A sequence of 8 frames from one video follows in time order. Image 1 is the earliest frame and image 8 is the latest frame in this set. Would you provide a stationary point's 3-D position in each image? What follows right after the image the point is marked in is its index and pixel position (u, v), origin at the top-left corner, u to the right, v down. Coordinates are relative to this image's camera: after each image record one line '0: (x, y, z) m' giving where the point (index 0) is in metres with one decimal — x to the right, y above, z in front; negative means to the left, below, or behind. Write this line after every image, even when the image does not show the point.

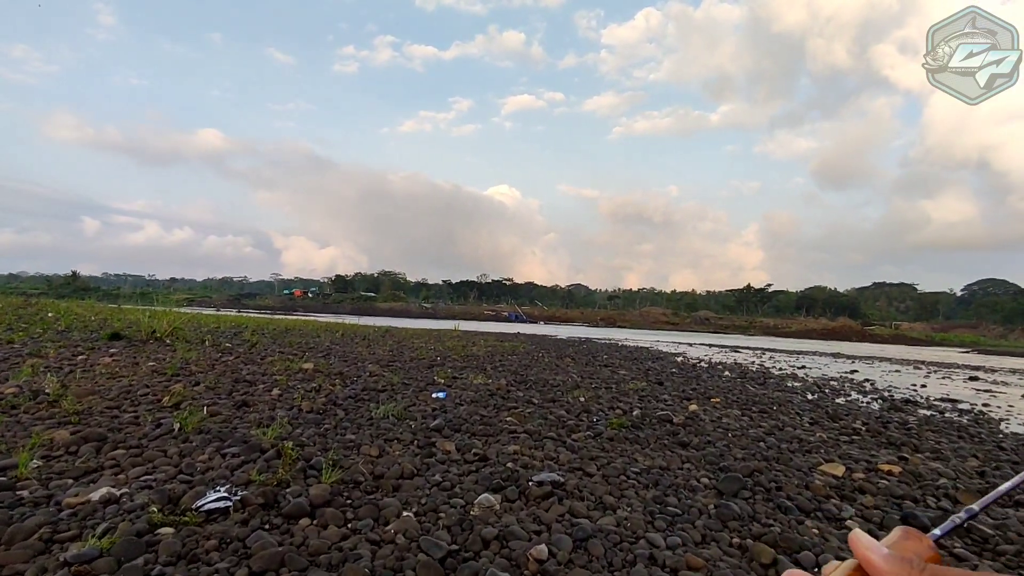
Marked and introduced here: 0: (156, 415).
0: (-3.4, -1.2, +5.4) m
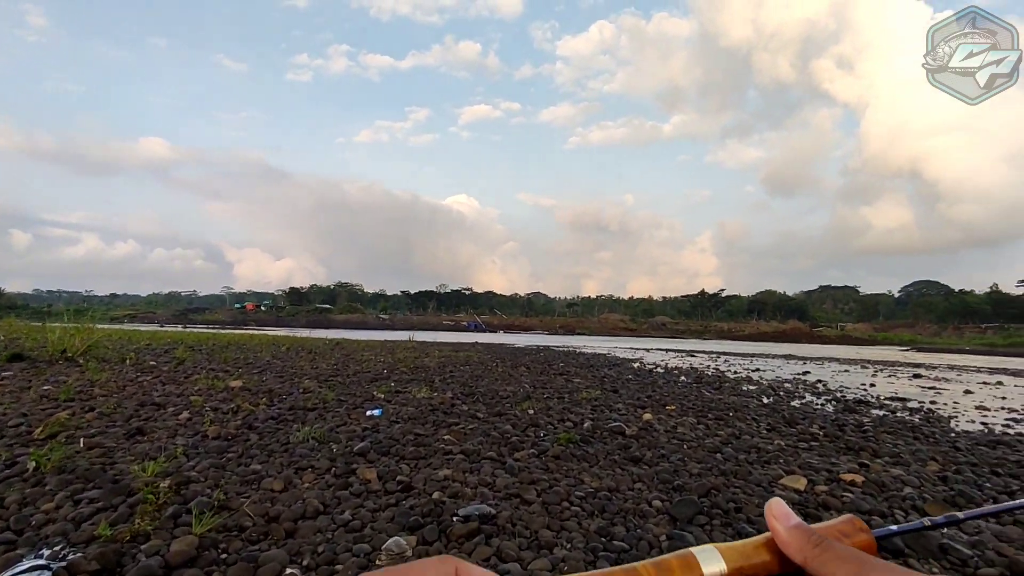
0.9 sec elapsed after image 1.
0: (-4.0, -1.3, +4.5) m
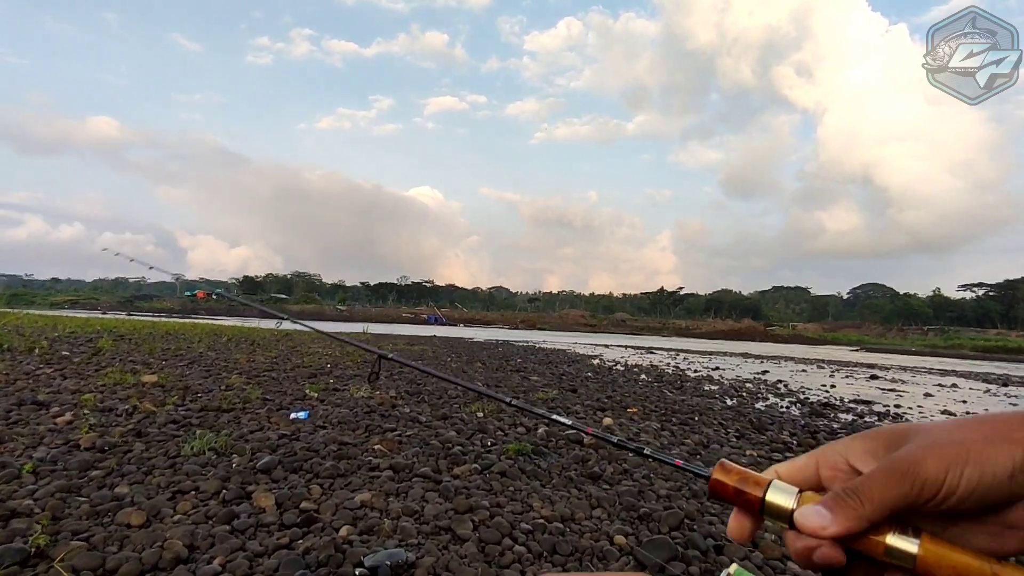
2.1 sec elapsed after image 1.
0: (-4.4, -1.1, +3.4) m
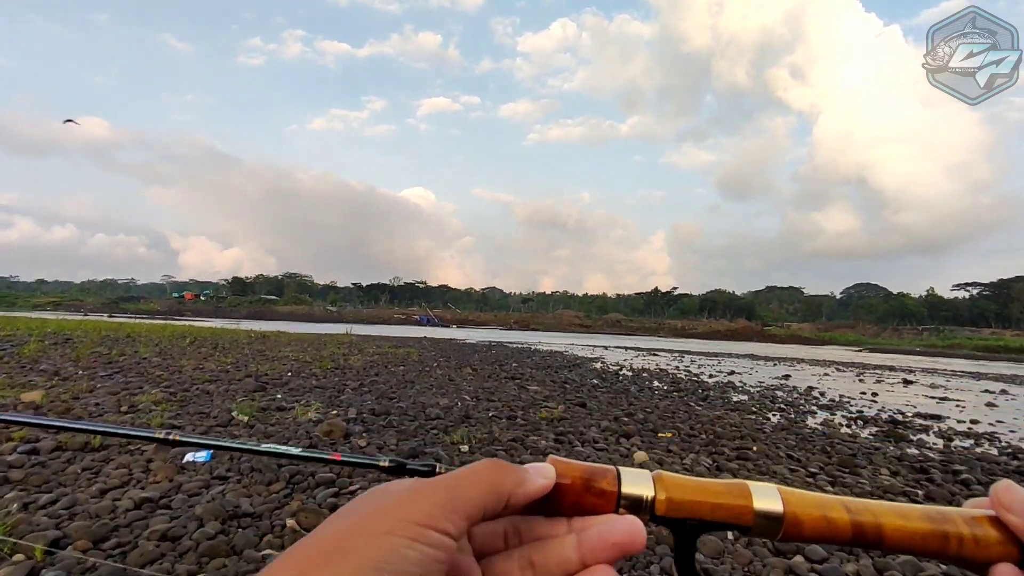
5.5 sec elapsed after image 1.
0: (-4.4, -1.0, +1.3) m
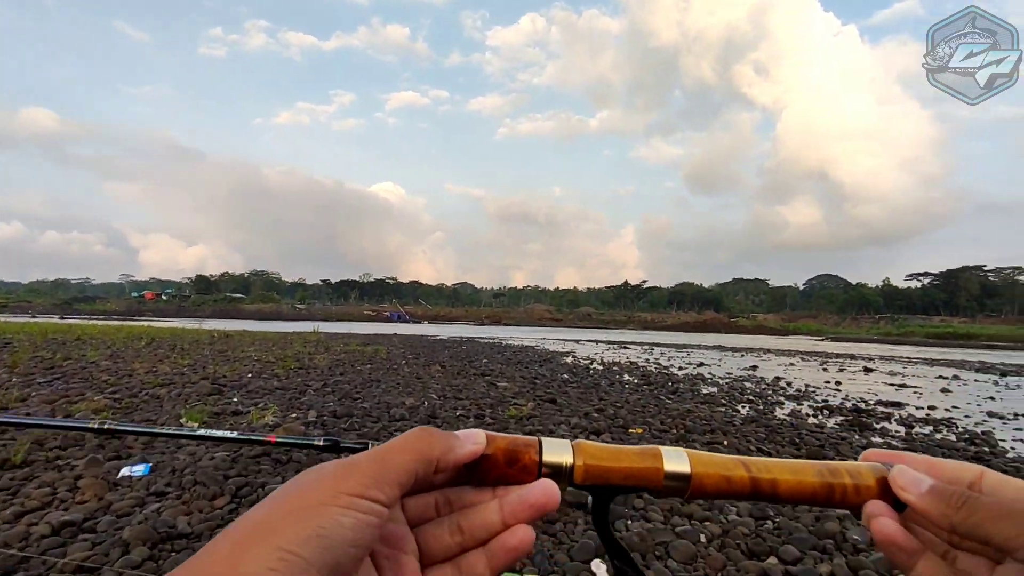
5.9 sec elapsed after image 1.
0: (-4.5, -1.0, +0.9) m
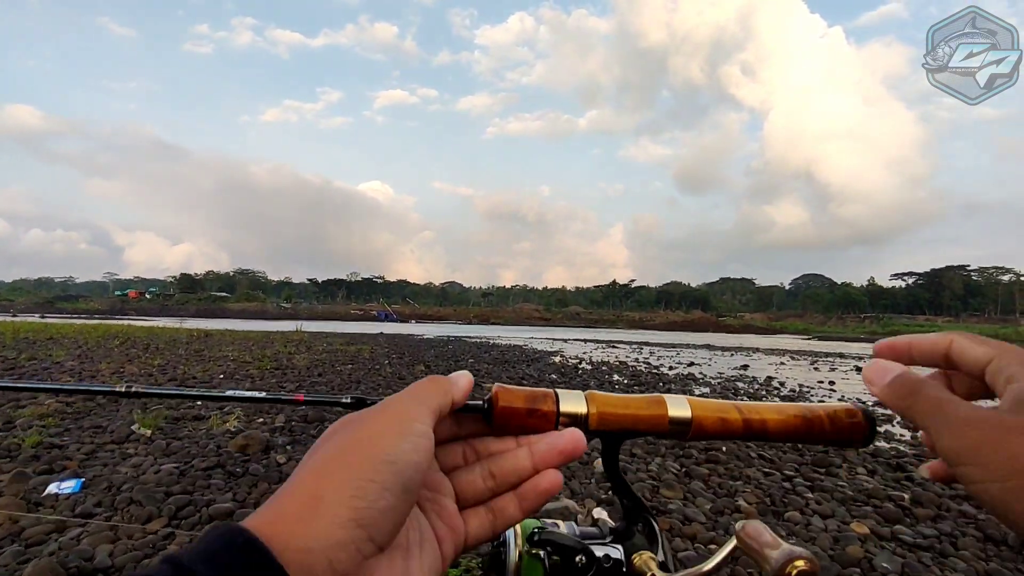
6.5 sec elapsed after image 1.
0: (-4.6, -1.0, +0.3) m
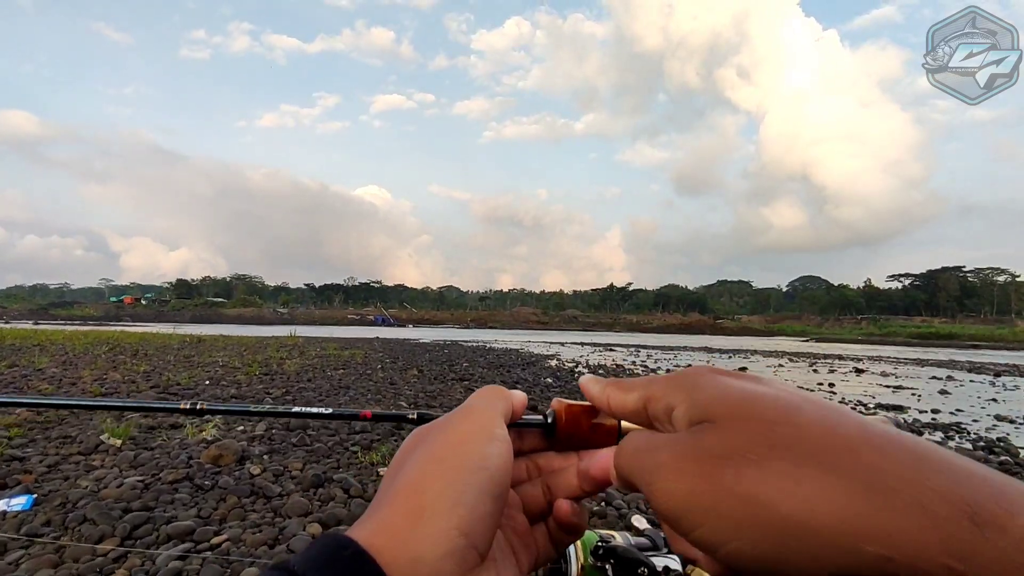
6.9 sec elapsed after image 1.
0: (-4.7, -1.0, +0.1) m
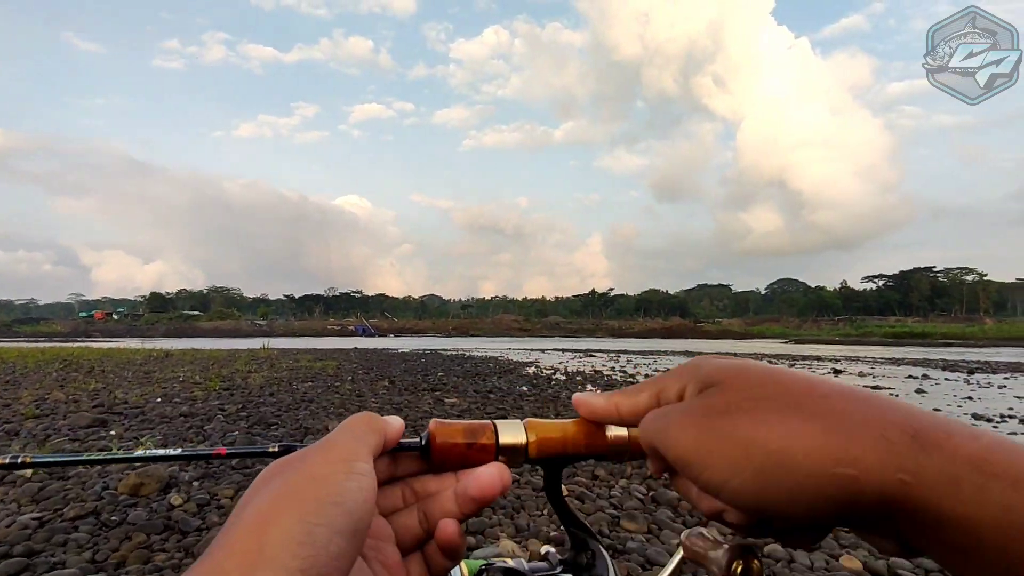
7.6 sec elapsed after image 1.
0: (-4.9, -1.0, -0.5) m
